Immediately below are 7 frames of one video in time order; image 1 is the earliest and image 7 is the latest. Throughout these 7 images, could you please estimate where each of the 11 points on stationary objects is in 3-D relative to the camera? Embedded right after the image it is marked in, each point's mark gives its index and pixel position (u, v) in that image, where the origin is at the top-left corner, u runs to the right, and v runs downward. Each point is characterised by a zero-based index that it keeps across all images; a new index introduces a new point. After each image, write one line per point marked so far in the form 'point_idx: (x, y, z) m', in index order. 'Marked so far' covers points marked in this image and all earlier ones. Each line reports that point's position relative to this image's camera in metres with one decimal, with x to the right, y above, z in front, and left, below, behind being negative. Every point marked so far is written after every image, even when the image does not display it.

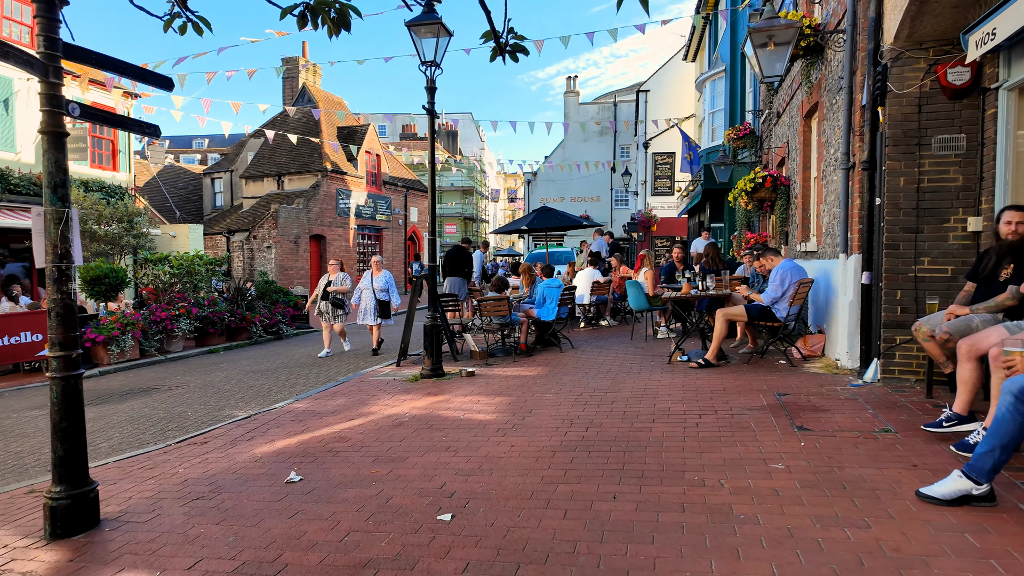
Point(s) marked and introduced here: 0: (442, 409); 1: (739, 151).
0: (-0.7, -1.3, +6.2) m
1: (+5.8, +3.5, +15.1) m
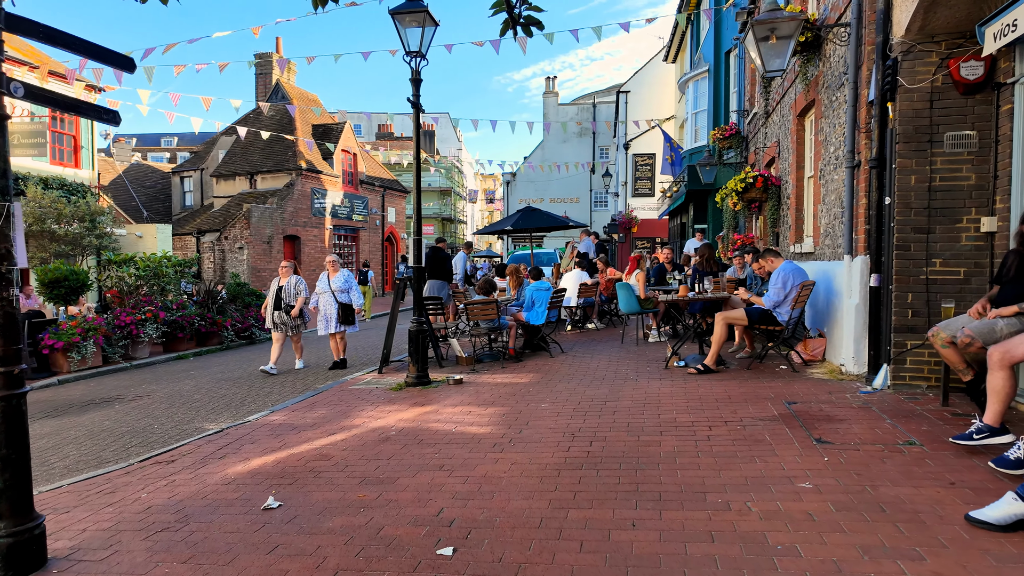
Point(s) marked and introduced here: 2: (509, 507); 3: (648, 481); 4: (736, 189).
0: (-0.8, -1.3, +5.8) m
1: (+5.3, +3.4, +15.0) m
2: (0.0, -1.3, +3.6) m
3: (+0.9, -1.3, +3.9) m
4: (+4.0, +1.8, +10.7) m
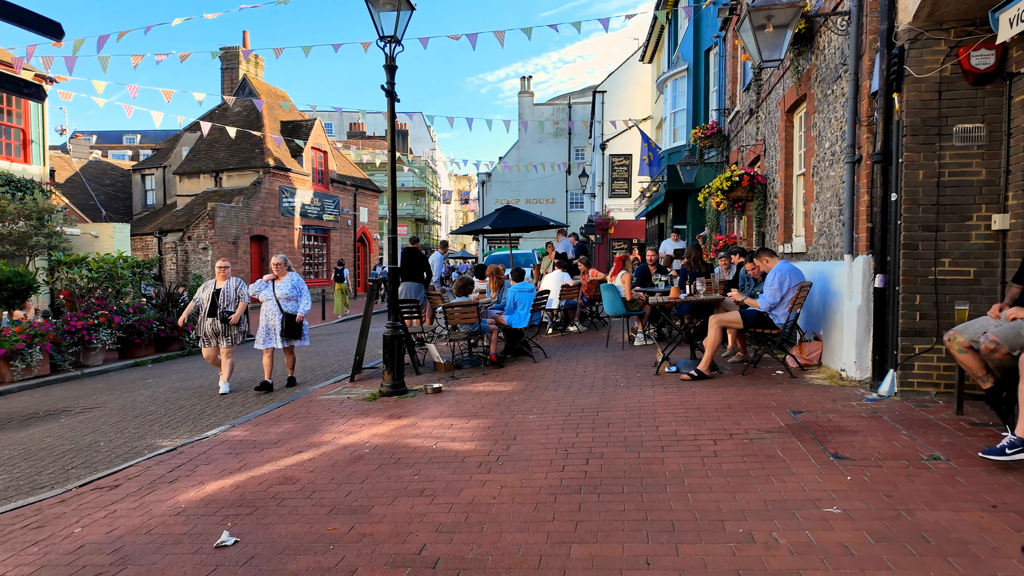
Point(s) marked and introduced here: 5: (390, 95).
0: (-0.9, -1.3, +5.3) m
1: (+4.8, +3.4, +14.7) m
2: (-0.1, -1.4, +3.2) m
3: (+0.8, -1.3, +3.5) m
4: (+3.7, +1.8, +10.4) m
5: (-1.4, +2.2, +6.7) m
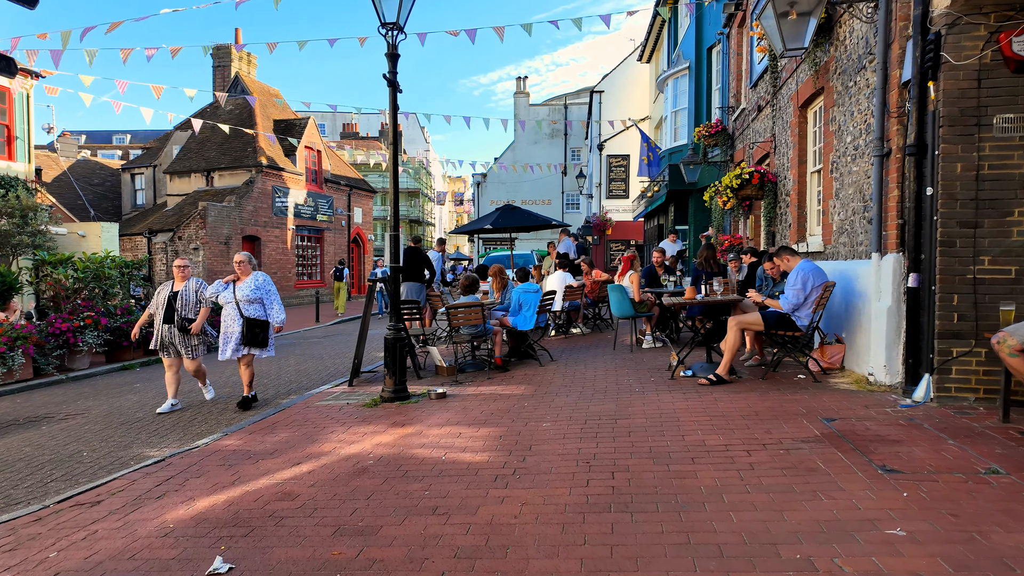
0: (-0.8, -1.3, +5.0) m
1: (+4.8, +3.4, +14.5) m
2: (+0.1, -1.3, +2.8) m
3: (+1.0, -1.3, +3.1) m
4: (+3.7, +1.7, +10.1) m
5: (-1.3, +2.2, +6.4) m
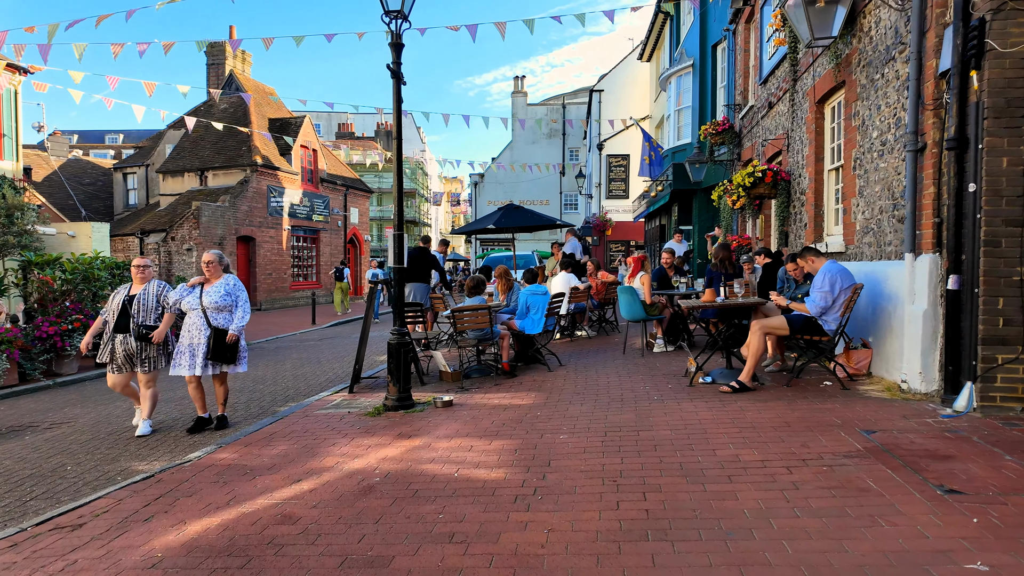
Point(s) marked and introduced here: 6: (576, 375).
0: (-0.7, -1.3, +4.6) m
1: (+4.8, +3.3, +14.2) m
2: (+0.2, -1.4, +2.5) m
3: (+1.1, -1.3, +2.8) m
4: (+3.8, +1.7, +9.8) m
5: (-1.2, +2.1, +6.1) m
6: (+0.8, -1.1, +7.6) m
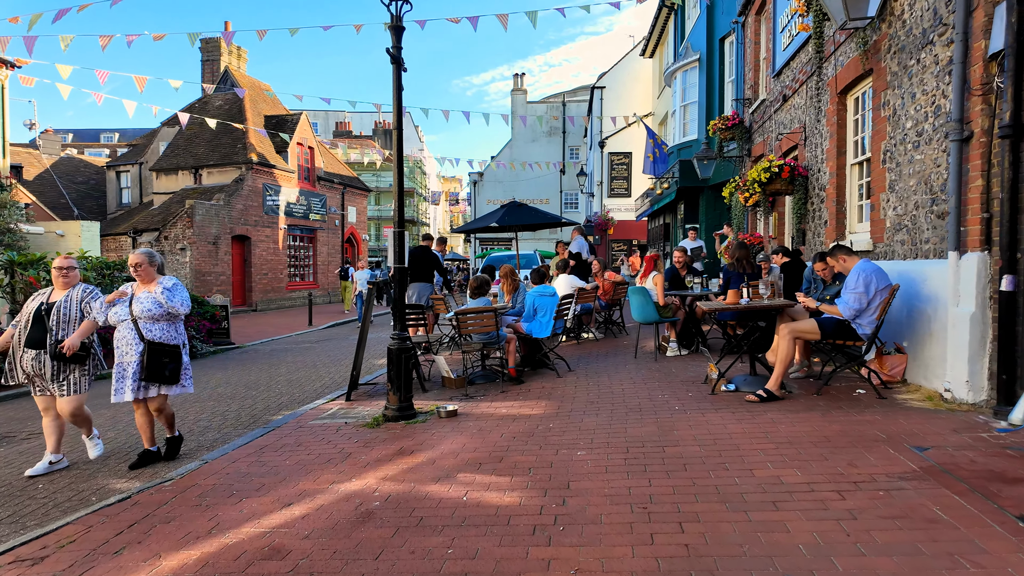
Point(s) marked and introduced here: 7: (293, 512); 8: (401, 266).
0: (-0.6, -1.4, +4.2) m
1: (+4.9, +3.3, +13.7) m
2: (+0.3, -1.4, +2.1) m
3: (+1.2, -1.3, +2.4) m
4: (+3.9, +1.7, +9.4) m
5: (-1.1, +2.1, +5.6) m
6: (+0.9, -1.1, +7.1) m
7: (-1.4, -1.4, +3.9) m
8: (-1.1, +0.2, +6.1) m
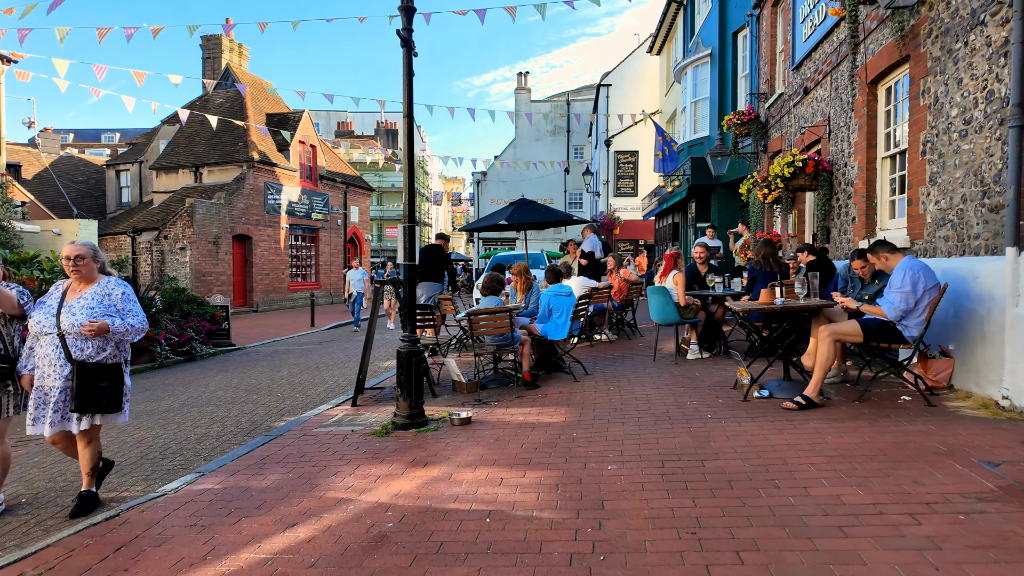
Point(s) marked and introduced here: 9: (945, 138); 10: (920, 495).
0: (-0.4, -1.3, +3.8) m
1: (+5.1, +3.3, +13.3) m
2: (+0.5, -1.4, +1.7) m
3: (+1.4, -1.3, +2.0) m
4: (+4.0, +1.7, +9.0) m
5: (-0.9, +2.1, +5.2) m
6: (+1.1, -1.1, +6.7) m
7: (-1.3, -1.4, +3.5) m
8: (-1.0, +0.2, +5.7) m
9: (+4.2, +1.5, +5.8) m
10: (+2.3, -1.2, +3.3) m
